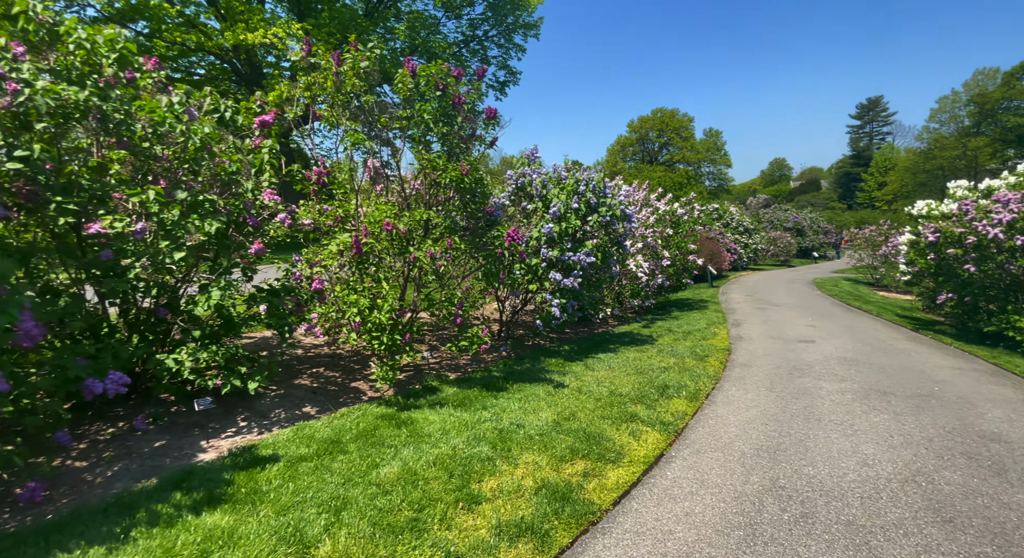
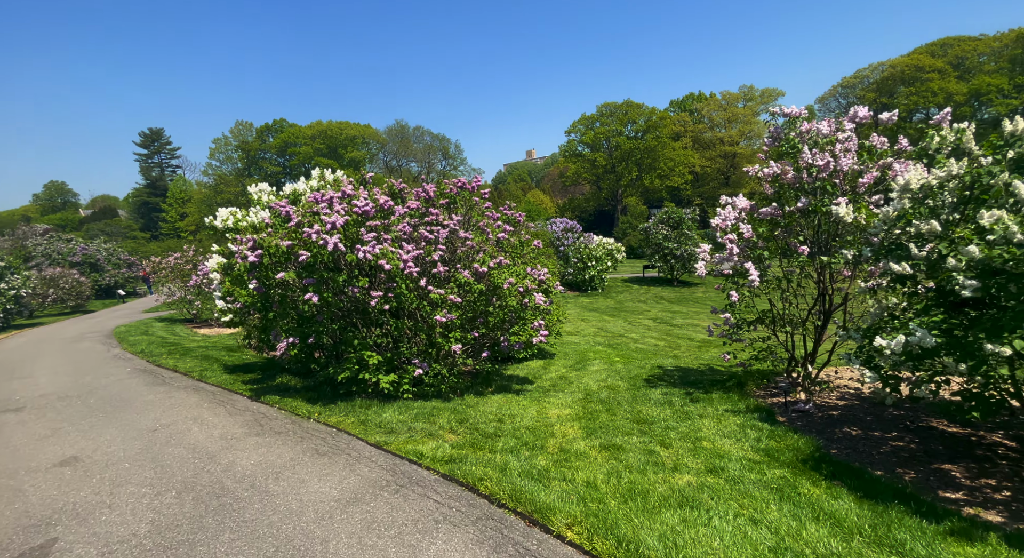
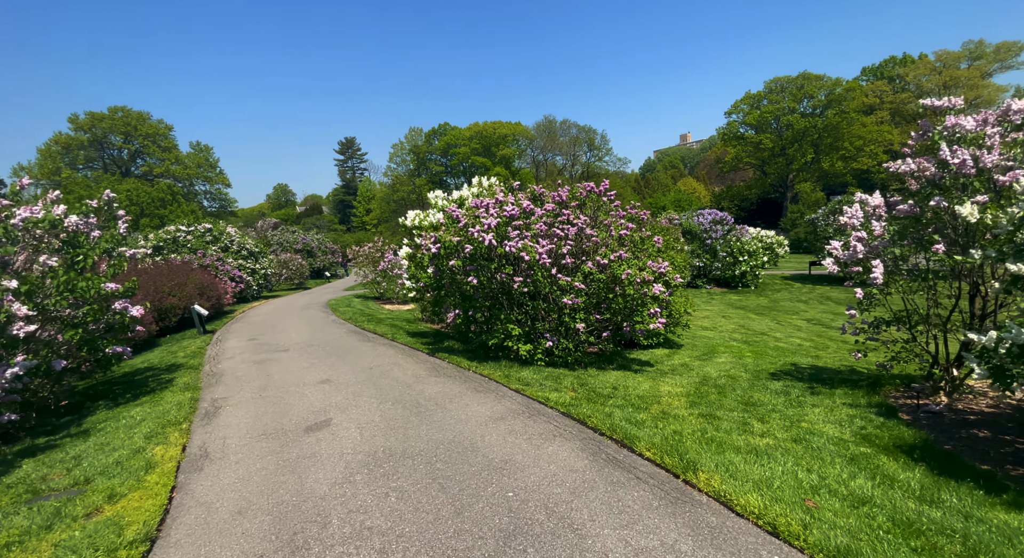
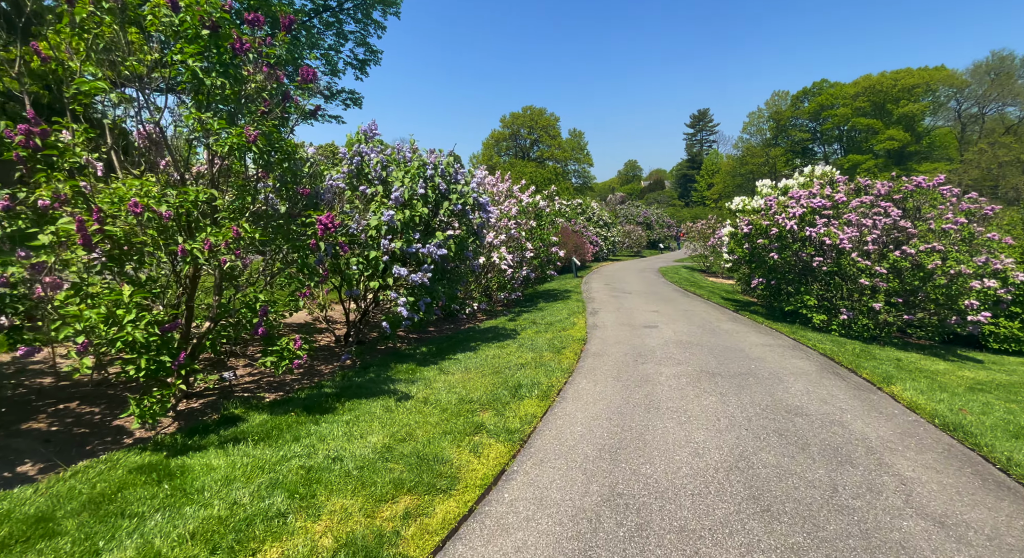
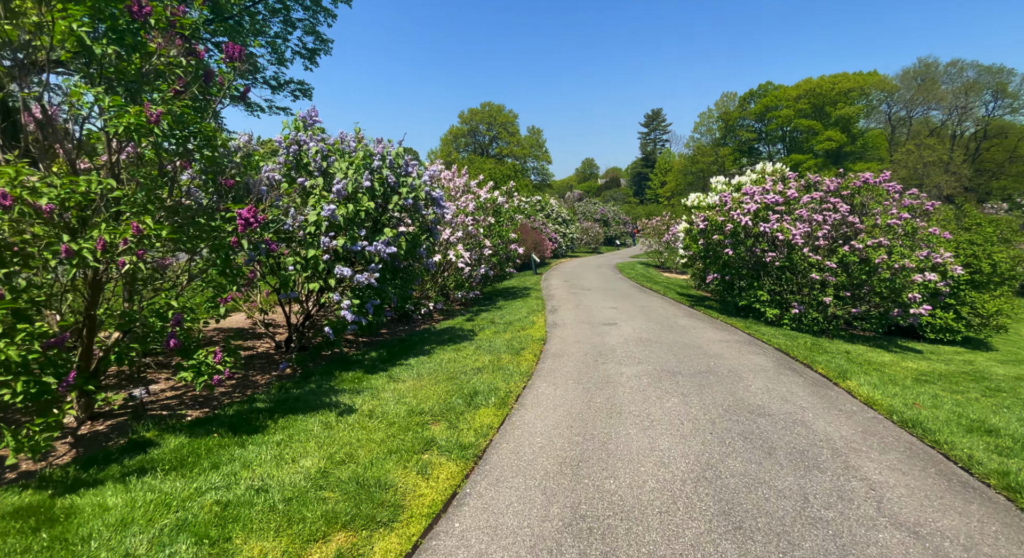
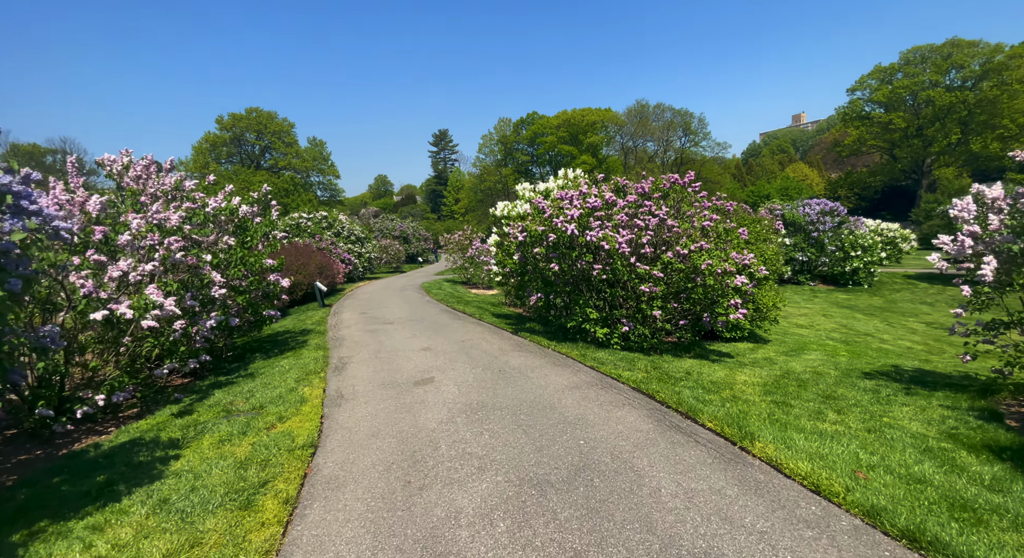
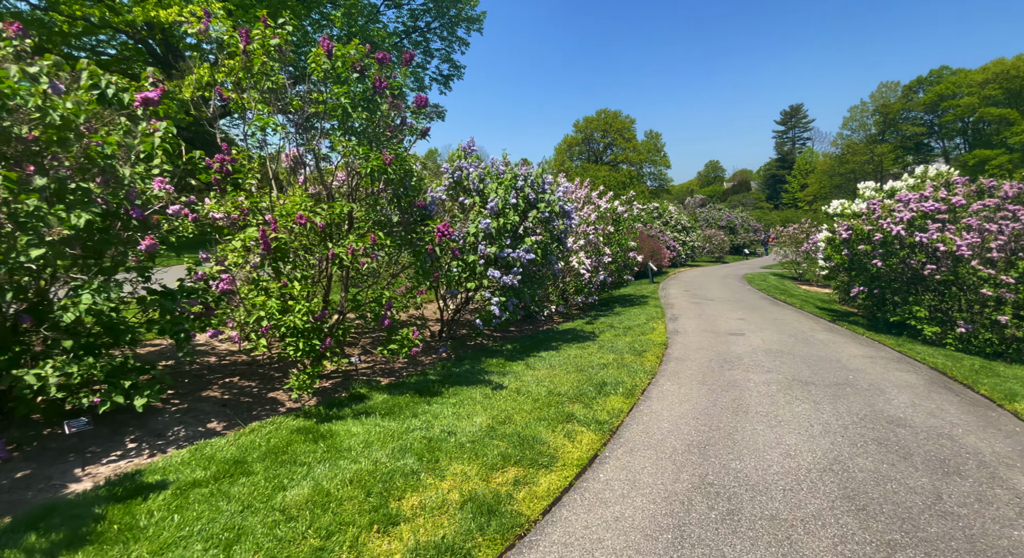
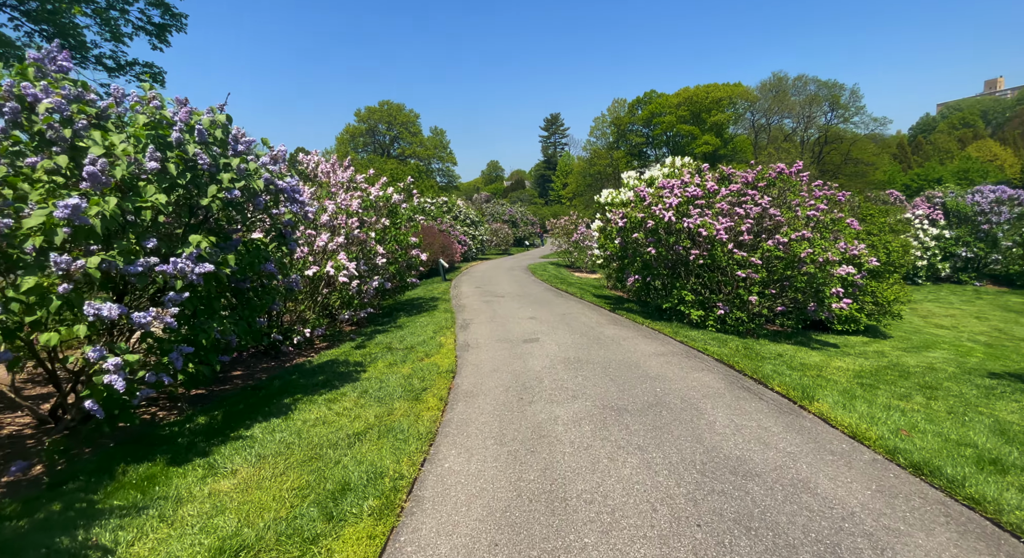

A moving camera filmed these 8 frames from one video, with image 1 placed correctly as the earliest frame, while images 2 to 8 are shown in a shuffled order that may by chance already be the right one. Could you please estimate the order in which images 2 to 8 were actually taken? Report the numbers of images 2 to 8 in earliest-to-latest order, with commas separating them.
7, 4, 5, 8, 6, 3, 2
